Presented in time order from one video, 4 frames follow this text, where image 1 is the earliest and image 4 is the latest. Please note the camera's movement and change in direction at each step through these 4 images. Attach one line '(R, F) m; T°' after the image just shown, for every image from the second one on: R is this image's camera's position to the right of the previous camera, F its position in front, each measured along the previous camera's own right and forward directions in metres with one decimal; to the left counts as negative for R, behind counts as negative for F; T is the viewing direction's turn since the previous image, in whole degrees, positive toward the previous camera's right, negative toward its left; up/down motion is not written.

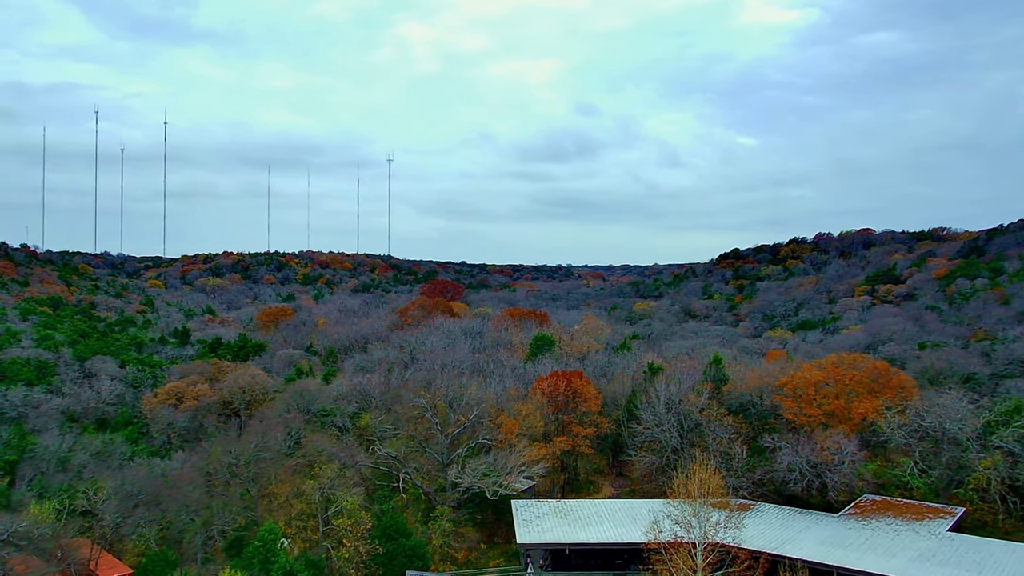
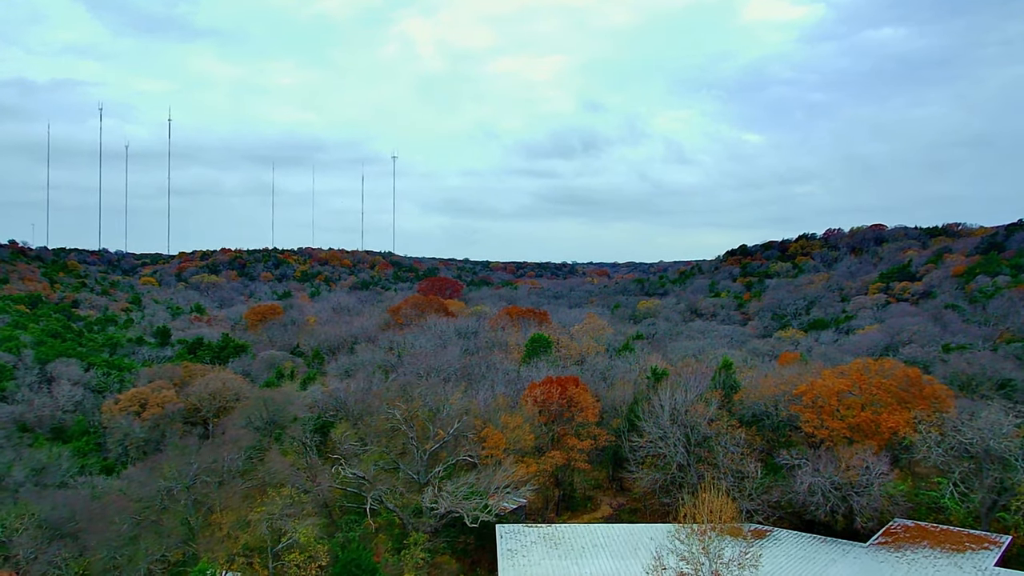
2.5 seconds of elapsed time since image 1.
(+0.3, +1.1) m; 0°
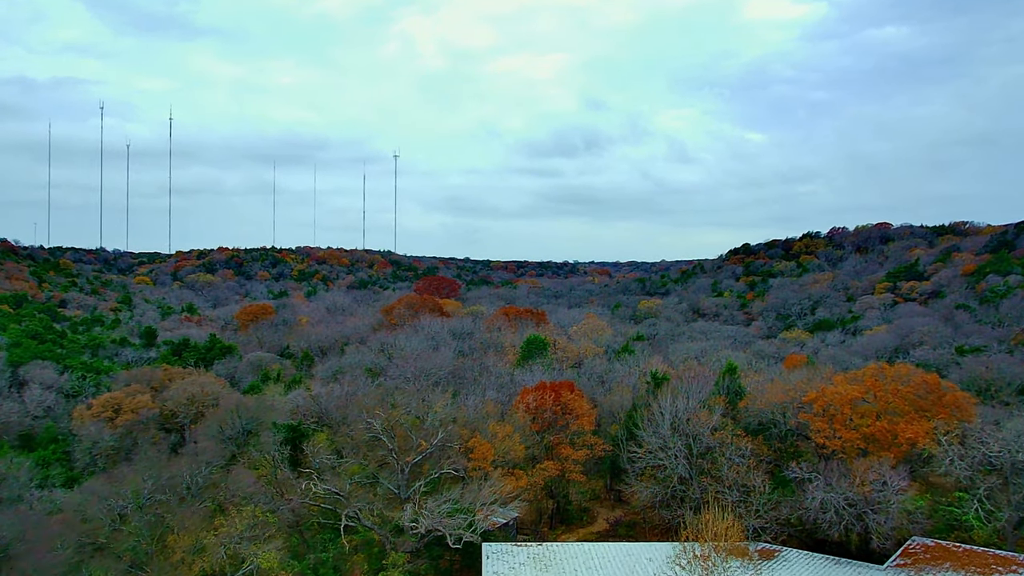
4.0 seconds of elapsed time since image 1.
(+0.2, +0.6) m; 0°
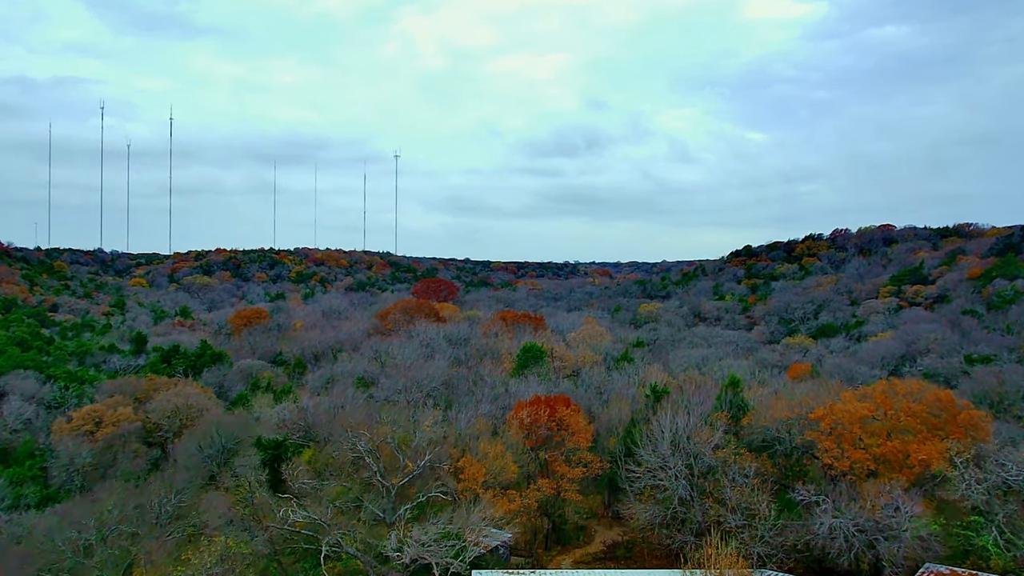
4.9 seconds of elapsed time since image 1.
(+0.1, +0.4) m; 0°
